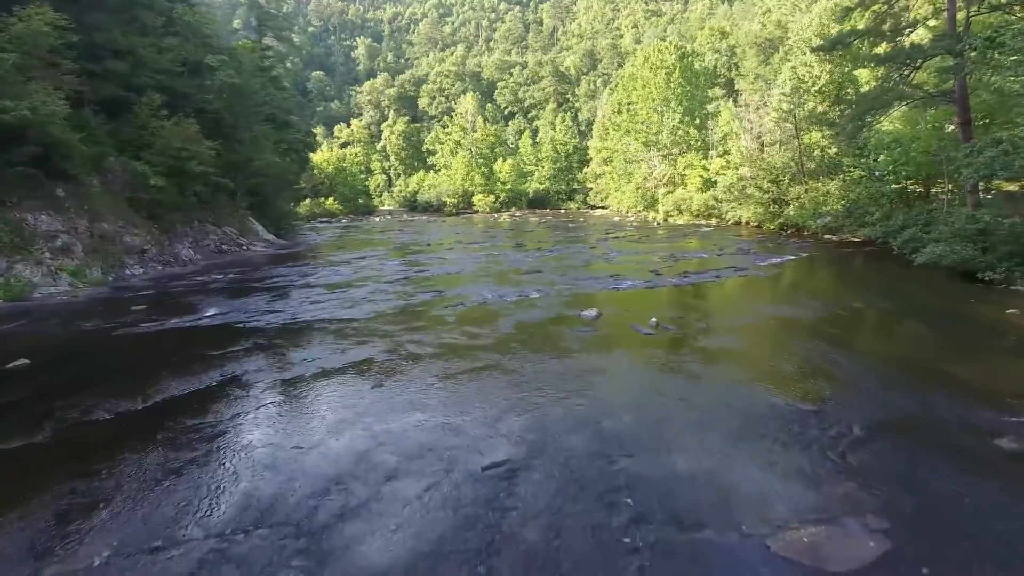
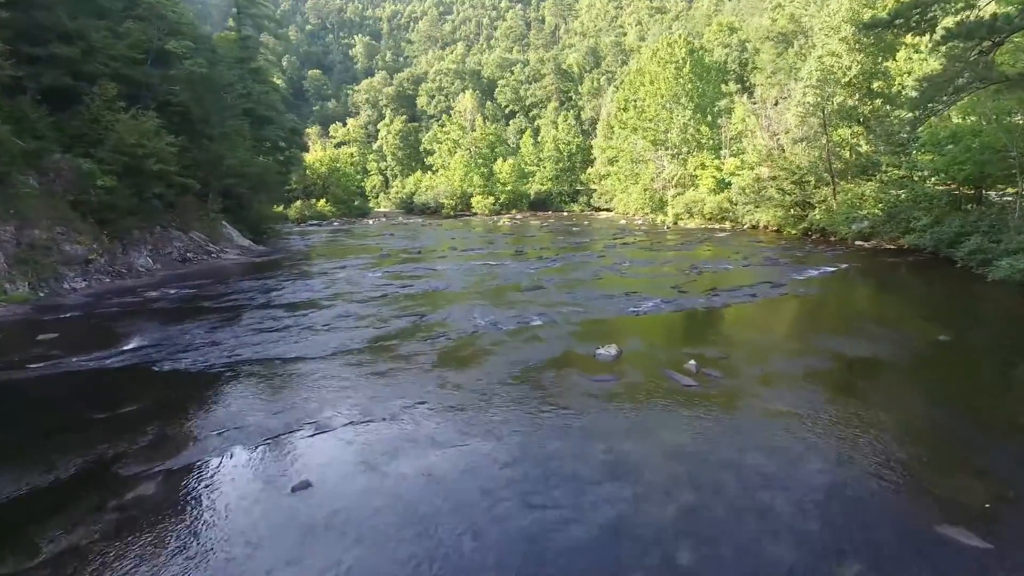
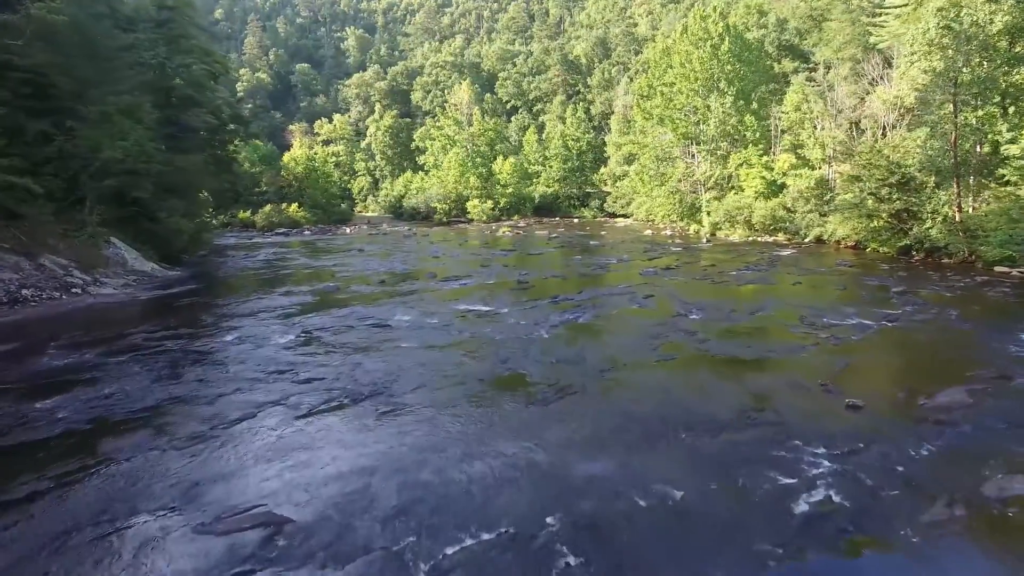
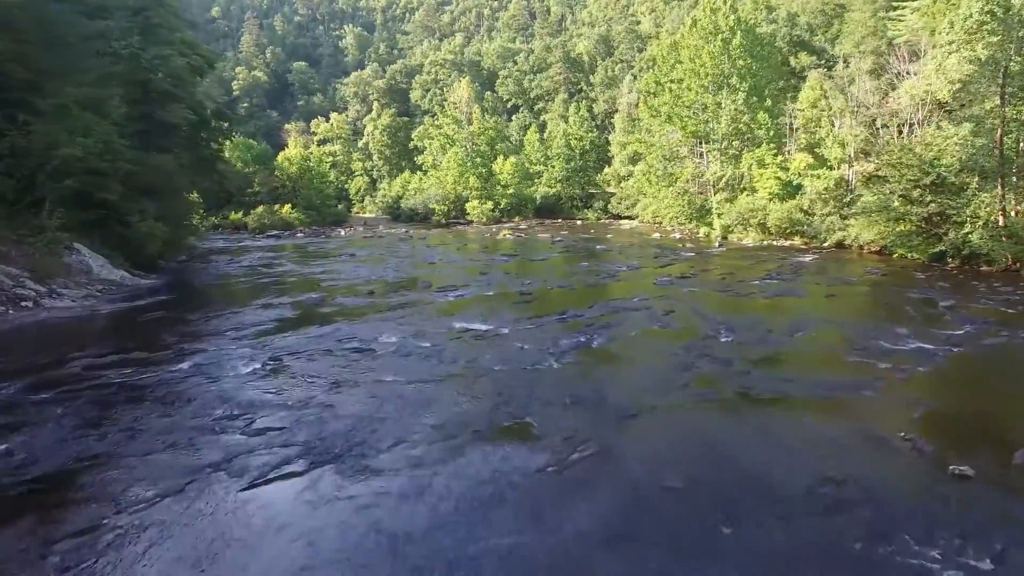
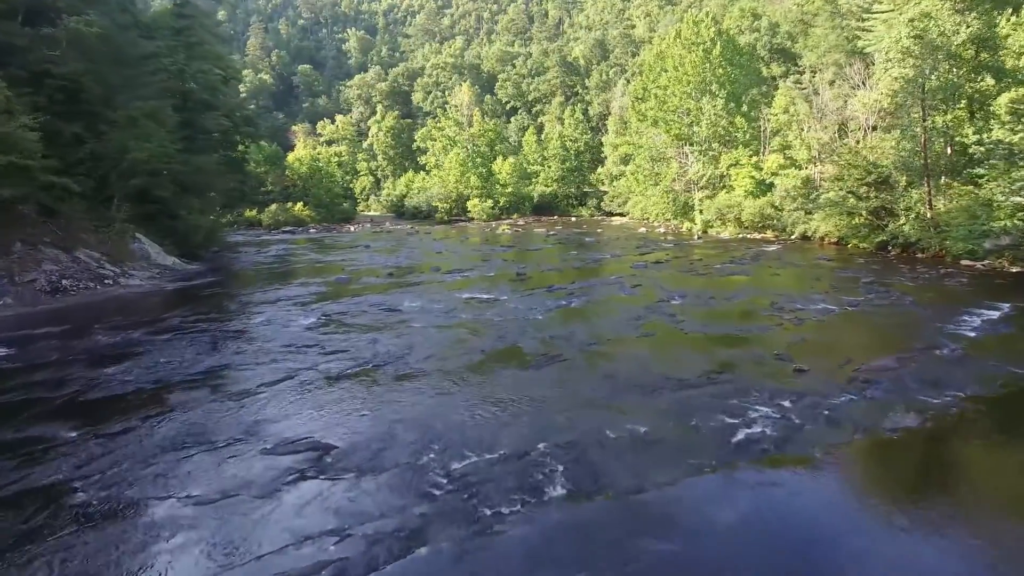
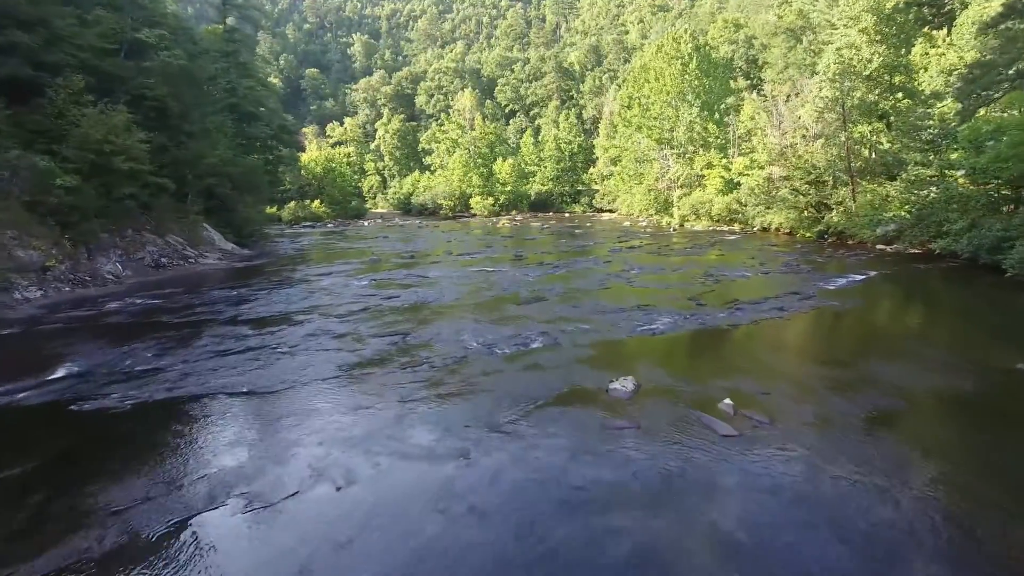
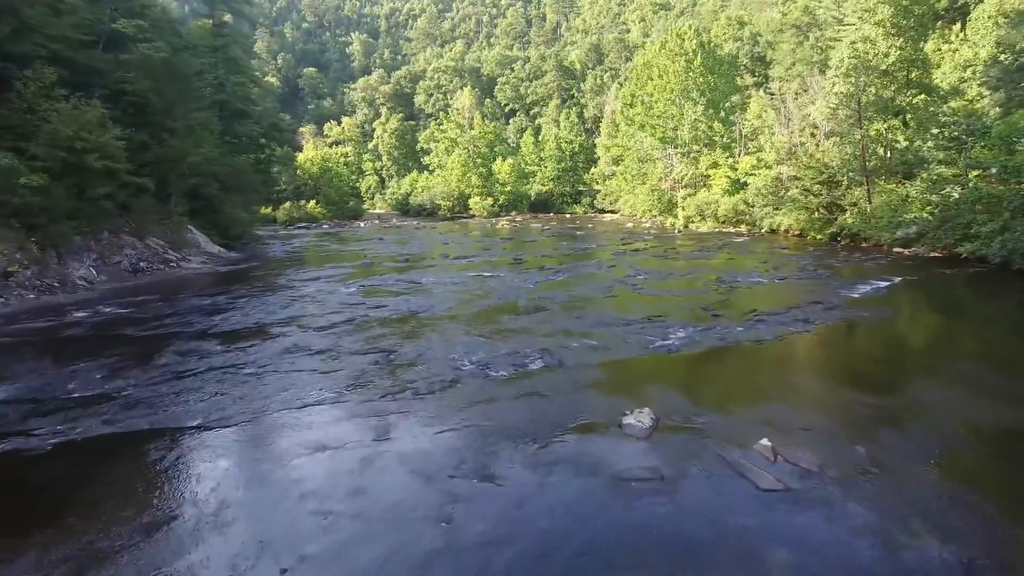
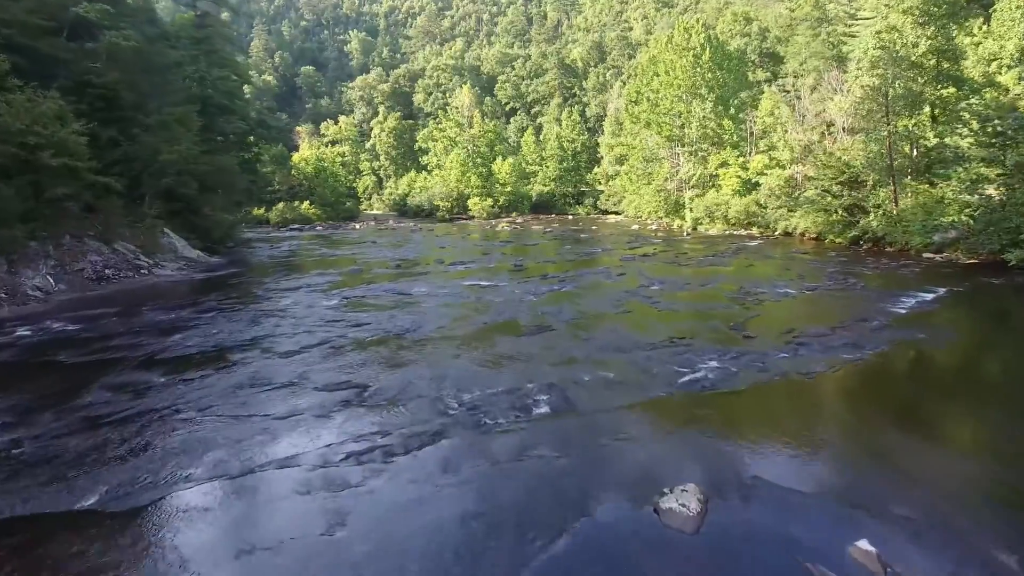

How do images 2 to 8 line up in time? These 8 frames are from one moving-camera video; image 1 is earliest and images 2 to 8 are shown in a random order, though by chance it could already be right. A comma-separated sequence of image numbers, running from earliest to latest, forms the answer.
2, 6, 7, 8, 5, 3, 4
